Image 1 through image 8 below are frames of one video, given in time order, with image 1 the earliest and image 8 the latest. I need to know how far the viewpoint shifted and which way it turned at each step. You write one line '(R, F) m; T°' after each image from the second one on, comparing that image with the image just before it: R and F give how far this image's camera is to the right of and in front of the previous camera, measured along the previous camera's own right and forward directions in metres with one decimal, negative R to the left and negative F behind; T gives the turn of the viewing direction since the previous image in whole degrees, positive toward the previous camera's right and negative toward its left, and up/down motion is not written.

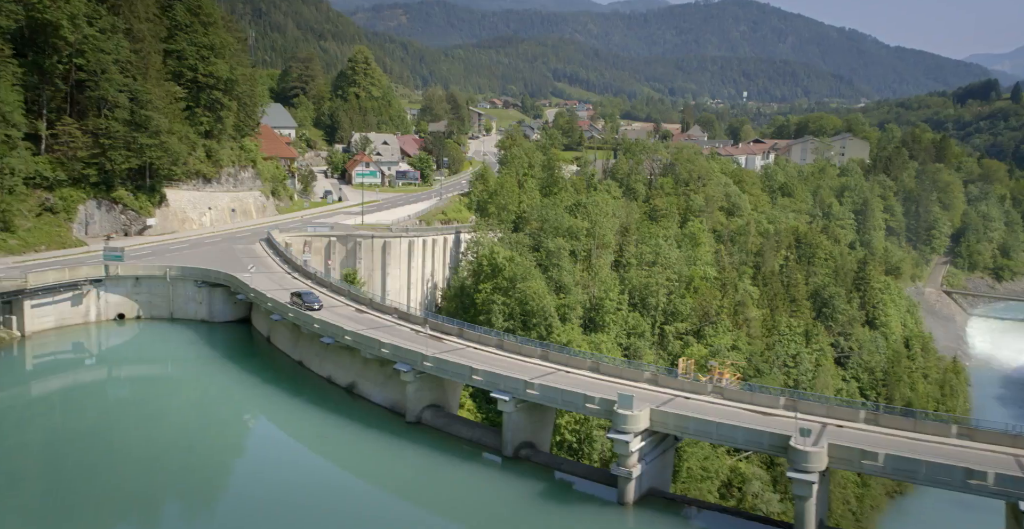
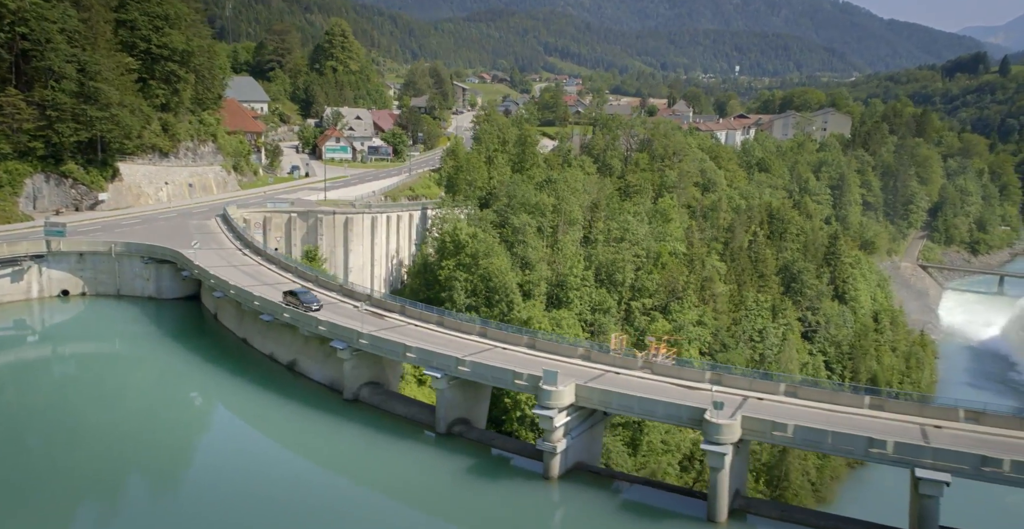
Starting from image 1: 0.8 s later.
(+0.8, -0.1) m; +3°
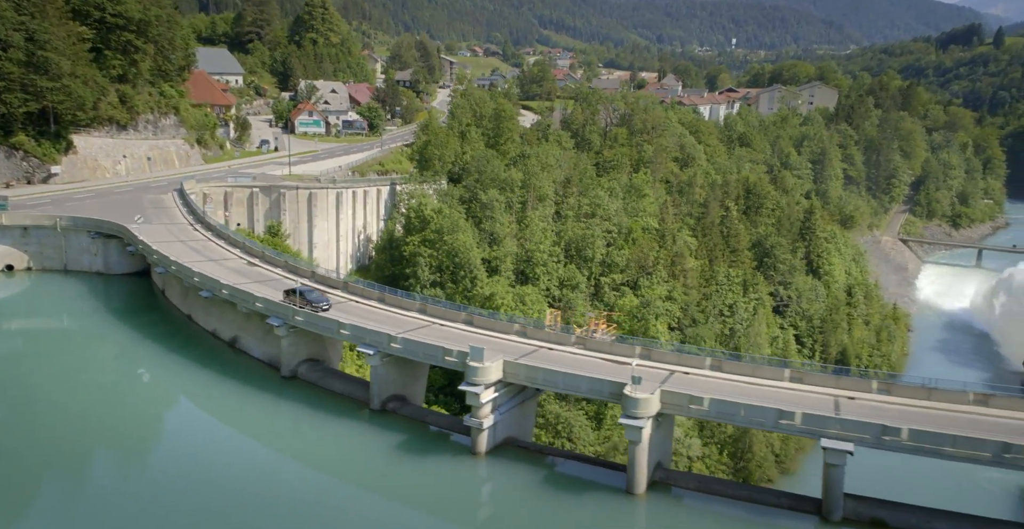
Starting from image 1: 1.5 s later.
(+0.9, -0.1) m; +3°
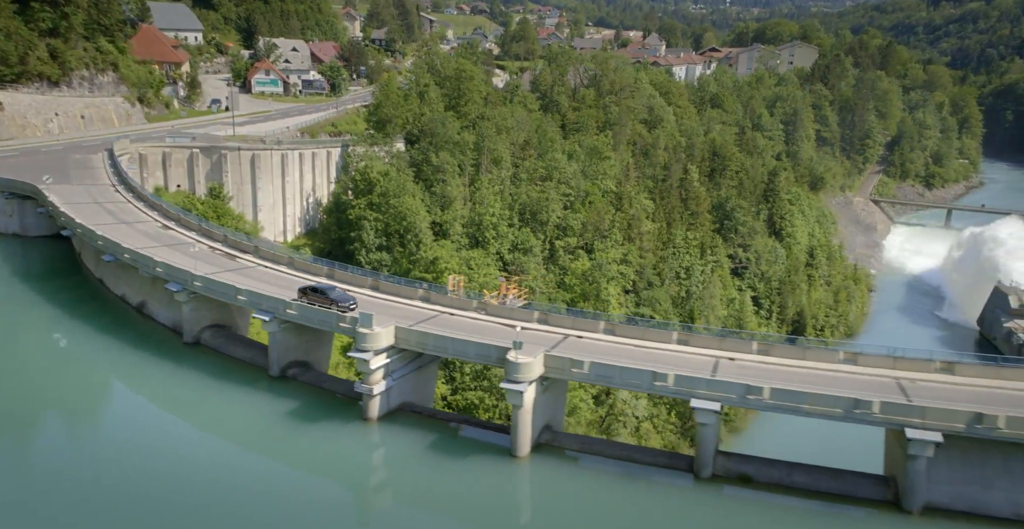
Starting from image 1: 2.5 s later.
(+1.4, -0.2) m; +5°
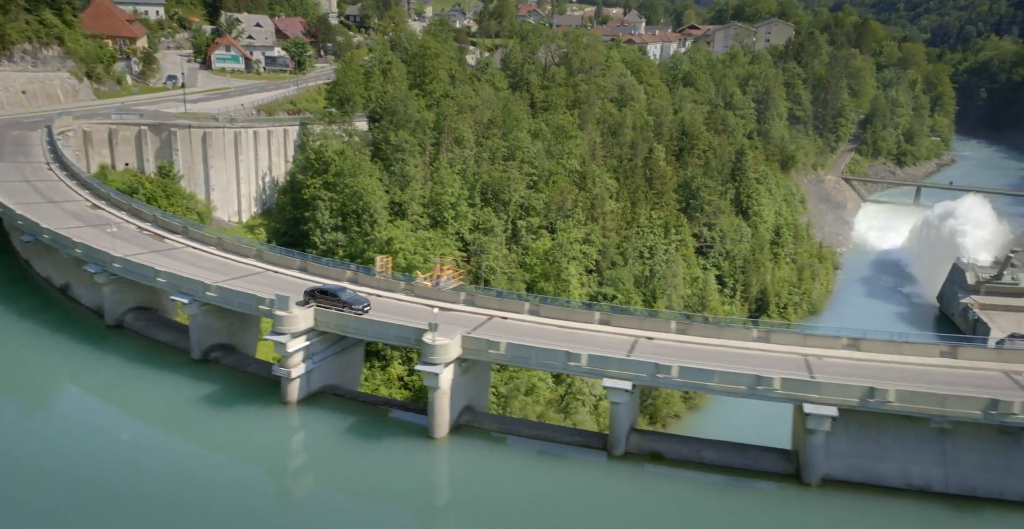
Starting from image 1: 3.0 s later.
(+0.9, -0.1) m; +4°
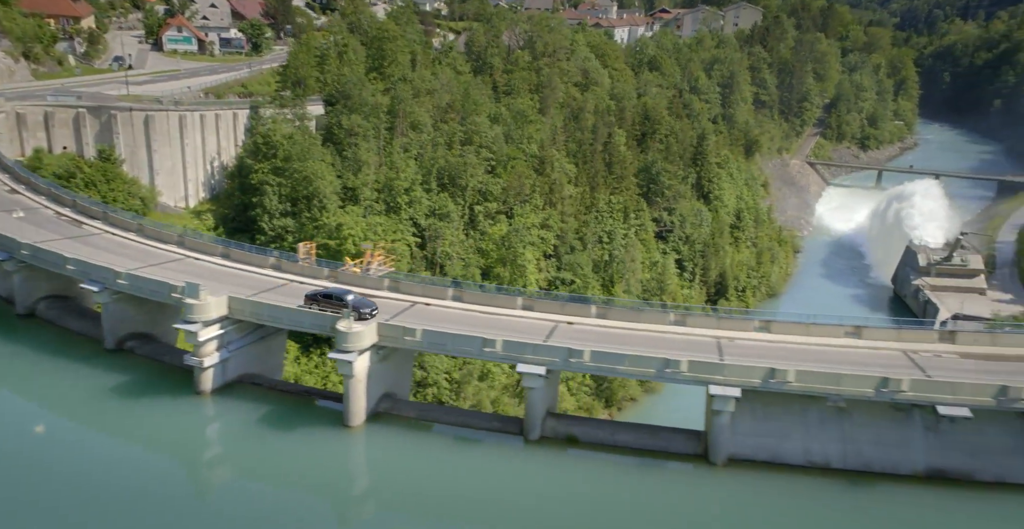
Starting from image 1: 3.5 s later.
(+0.8, 0.0) m; +4°
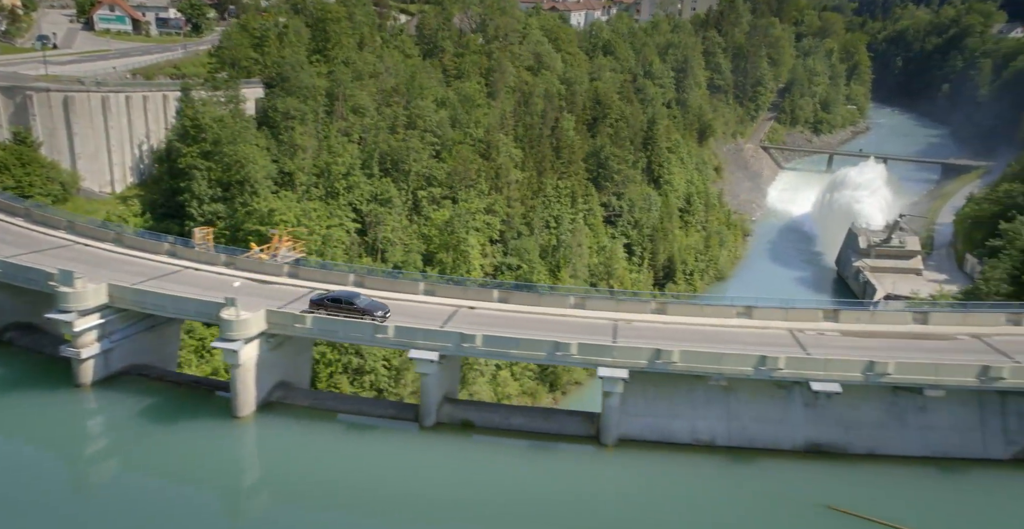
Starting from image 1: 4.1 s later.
(+1.0, +0.2) m; +5°
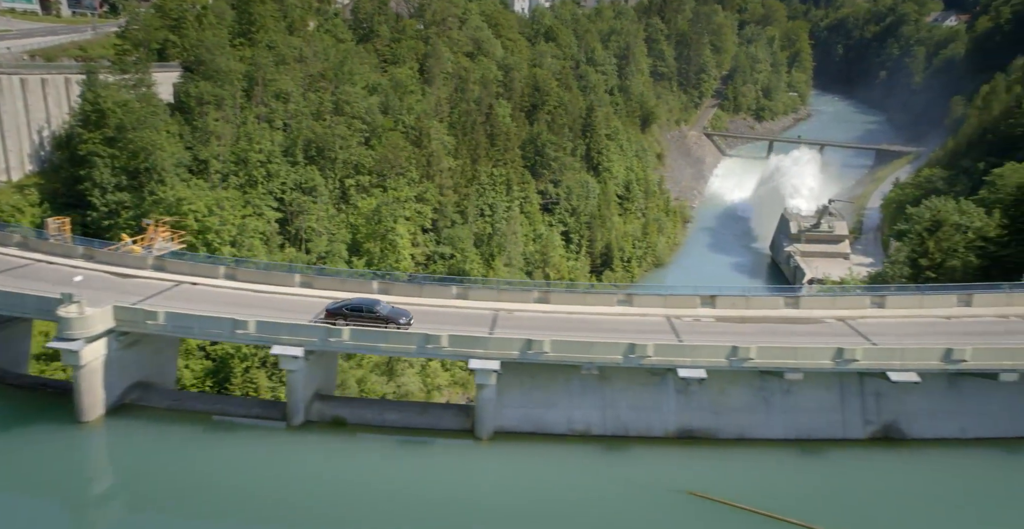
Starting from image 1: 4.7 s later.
(+1.0, +0.7) m; +7°
